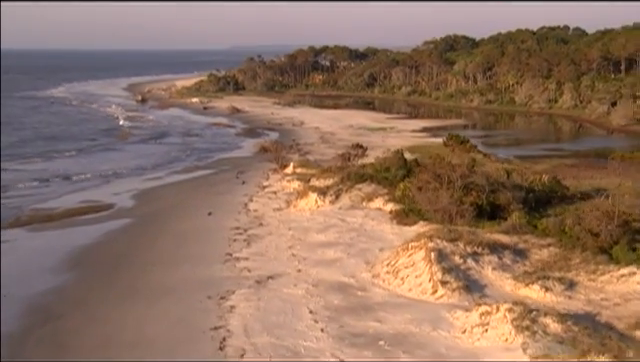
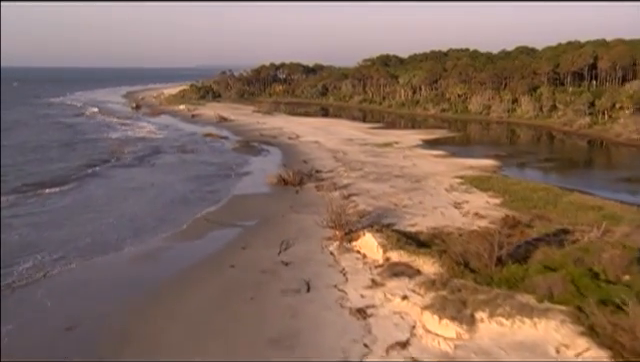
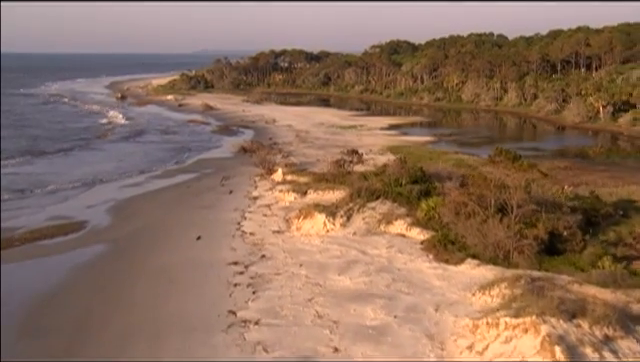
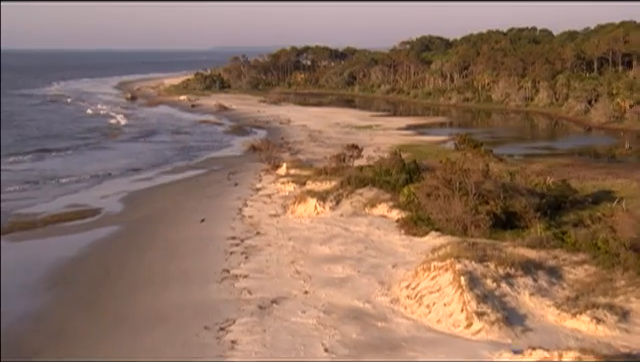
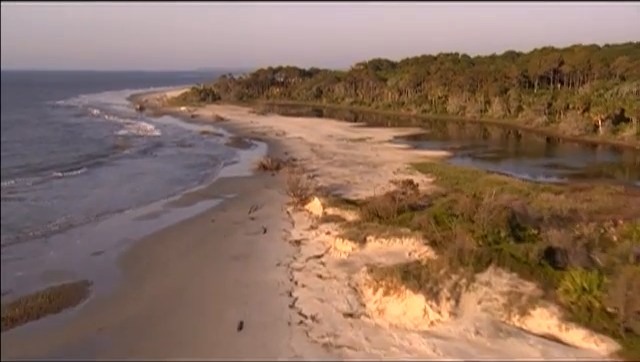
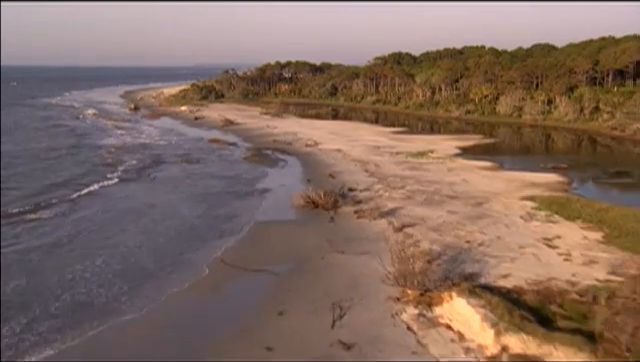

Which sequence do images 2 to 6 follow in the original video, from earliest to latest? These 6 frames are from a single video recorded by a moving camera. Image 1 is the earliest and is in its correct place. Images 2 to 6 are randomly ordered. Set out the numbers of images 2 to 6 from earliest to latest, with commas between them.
4, 3, 5, 2, 6
